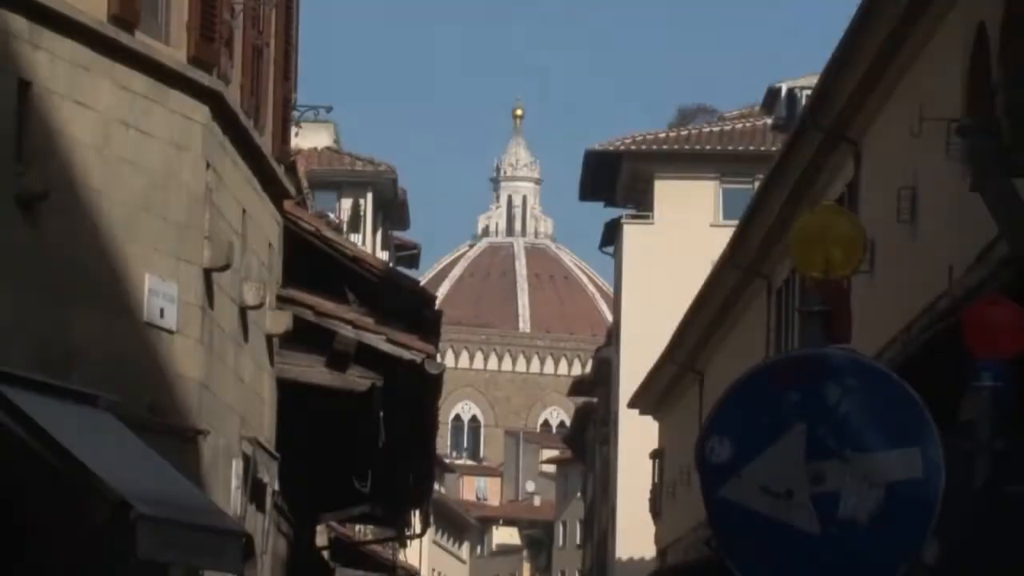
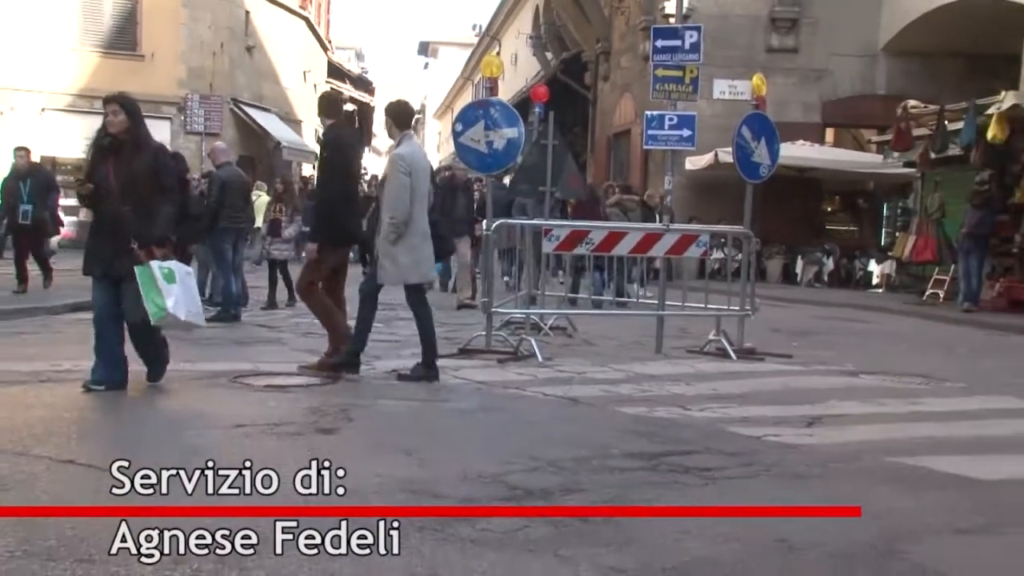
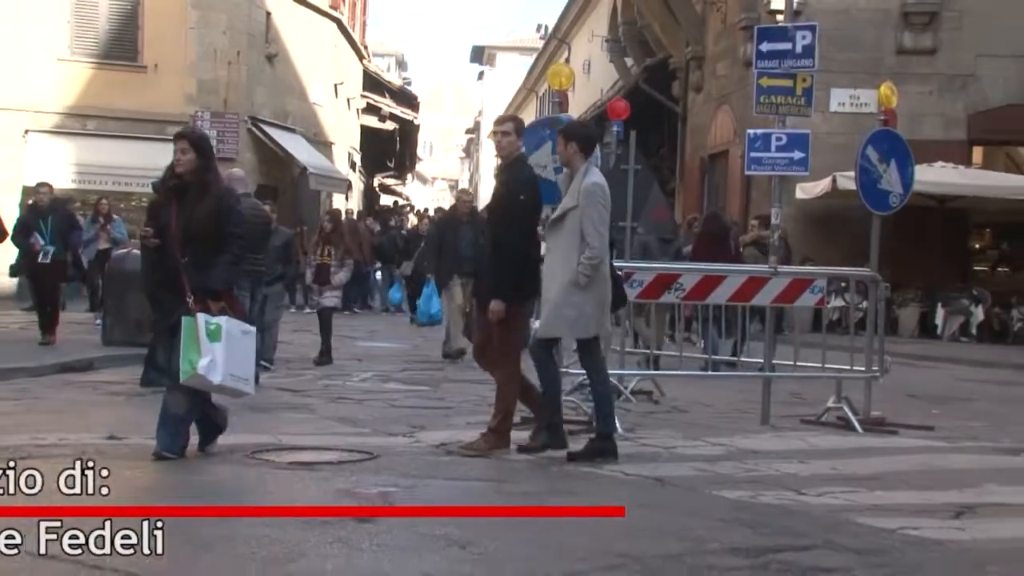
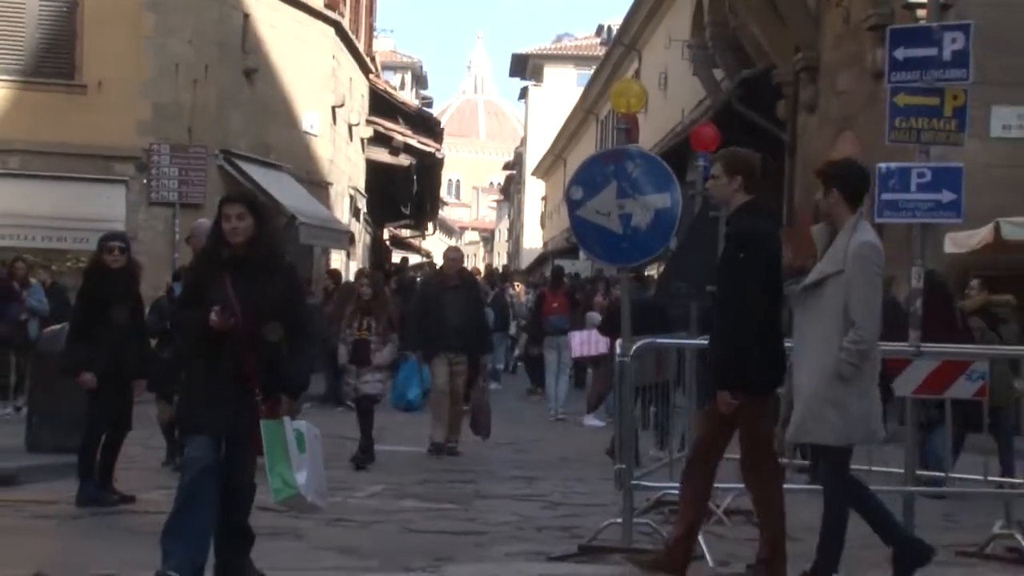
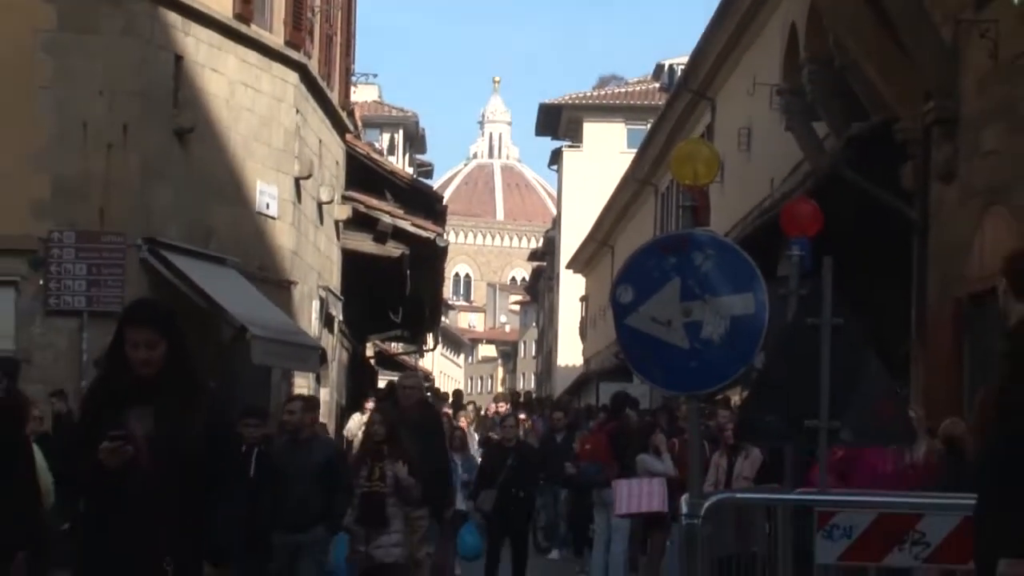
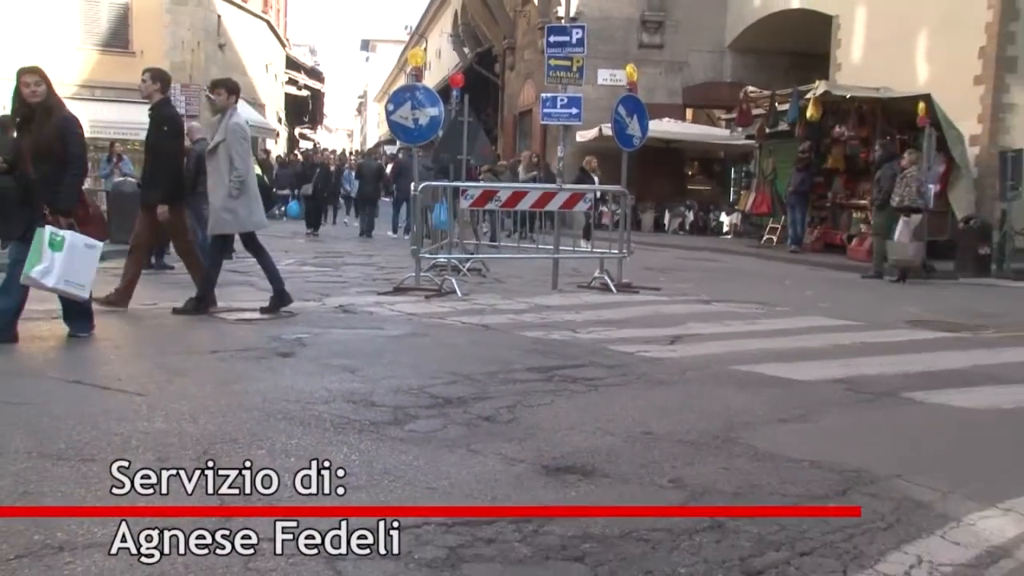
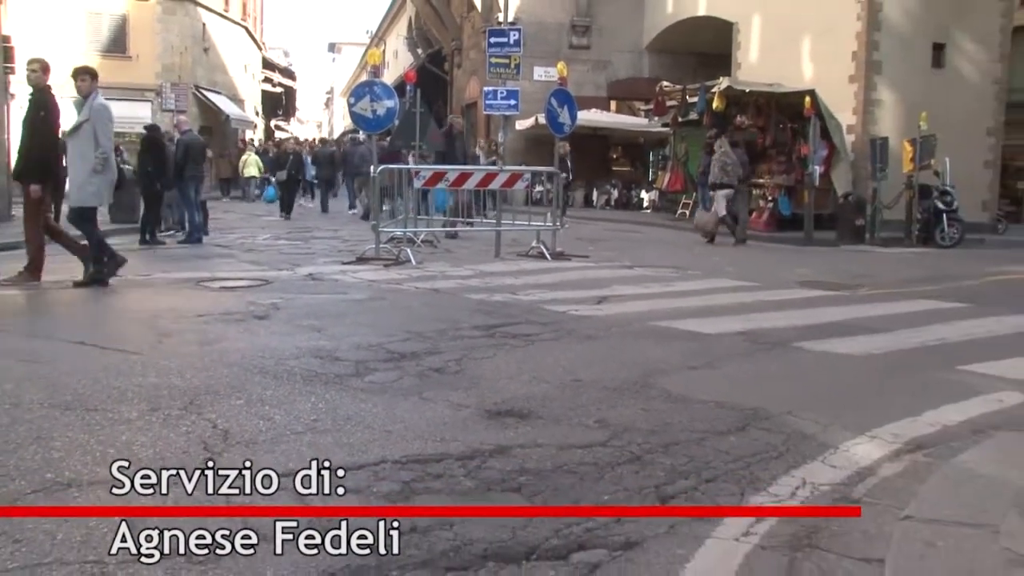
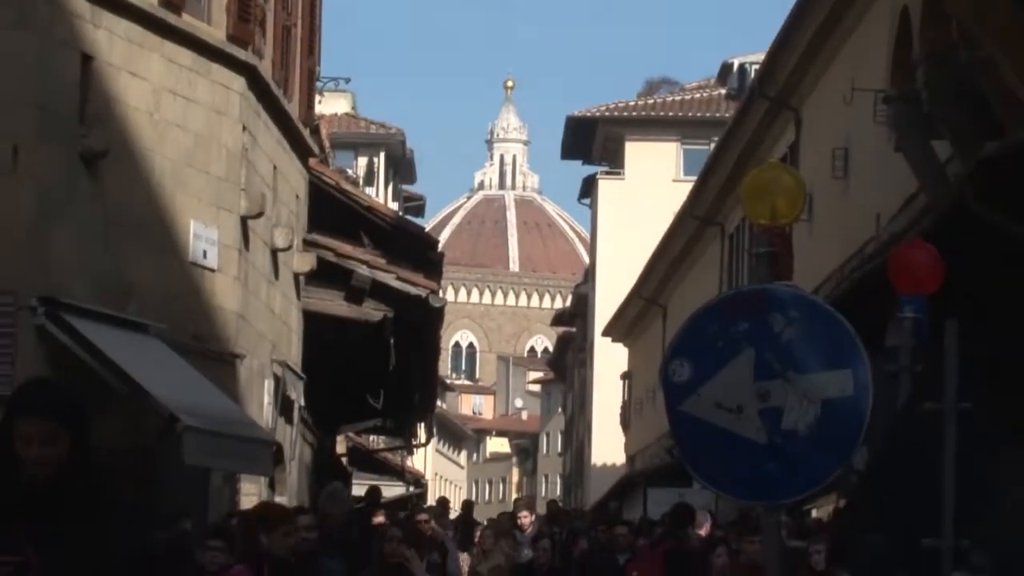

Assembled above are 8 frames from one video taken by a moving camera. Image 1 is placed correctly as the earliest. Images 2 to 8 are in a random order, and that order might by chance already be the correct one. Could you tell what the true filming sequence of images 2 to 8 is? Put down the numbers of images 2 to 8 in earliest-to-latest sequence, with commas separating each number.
8, 5, 4, 3, 2, 6, 7
